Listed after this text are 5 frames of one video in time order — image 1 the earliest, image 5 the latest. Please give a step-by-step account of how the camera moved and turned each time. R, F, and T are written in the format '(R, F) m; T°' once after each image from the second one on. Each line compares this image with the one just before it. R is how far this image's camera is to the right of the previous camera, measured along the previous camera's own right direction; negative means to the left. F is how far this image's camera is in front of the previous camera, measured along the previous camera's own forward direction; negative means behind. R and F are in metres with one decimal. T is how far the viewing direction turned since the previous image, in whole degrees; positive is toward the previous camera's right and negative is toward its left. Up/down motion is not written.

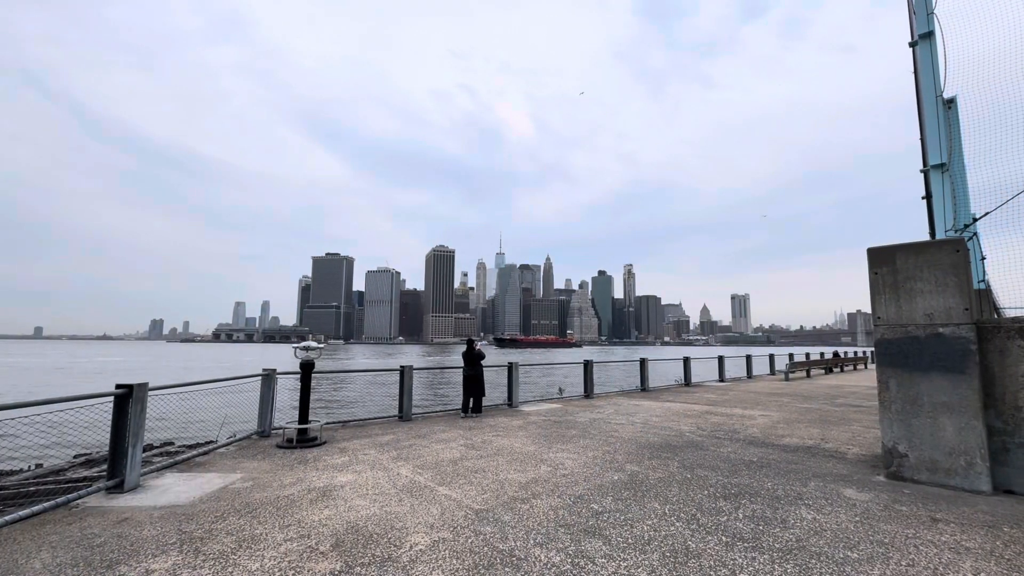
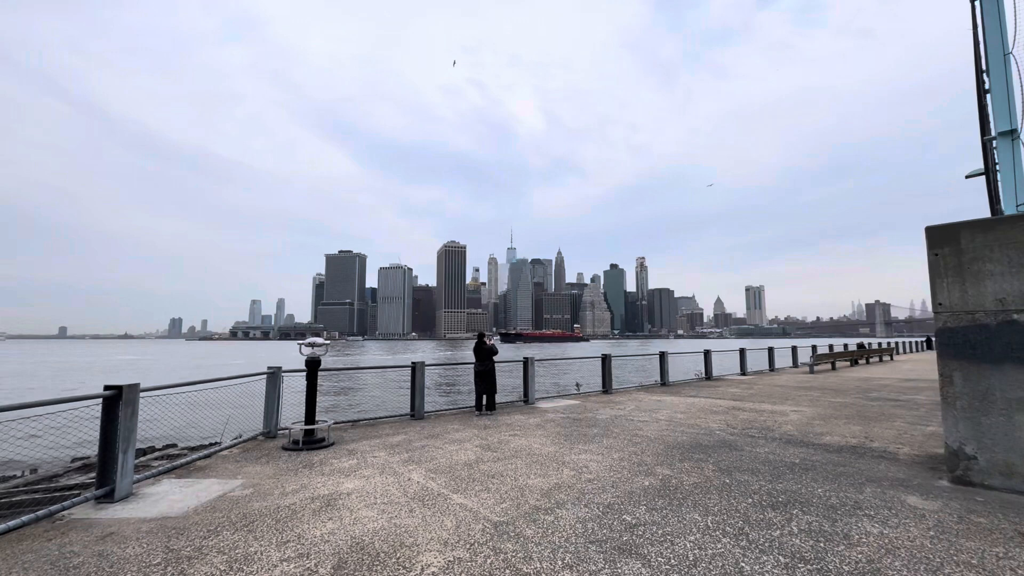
(-0.1, +0.5) m; -1°
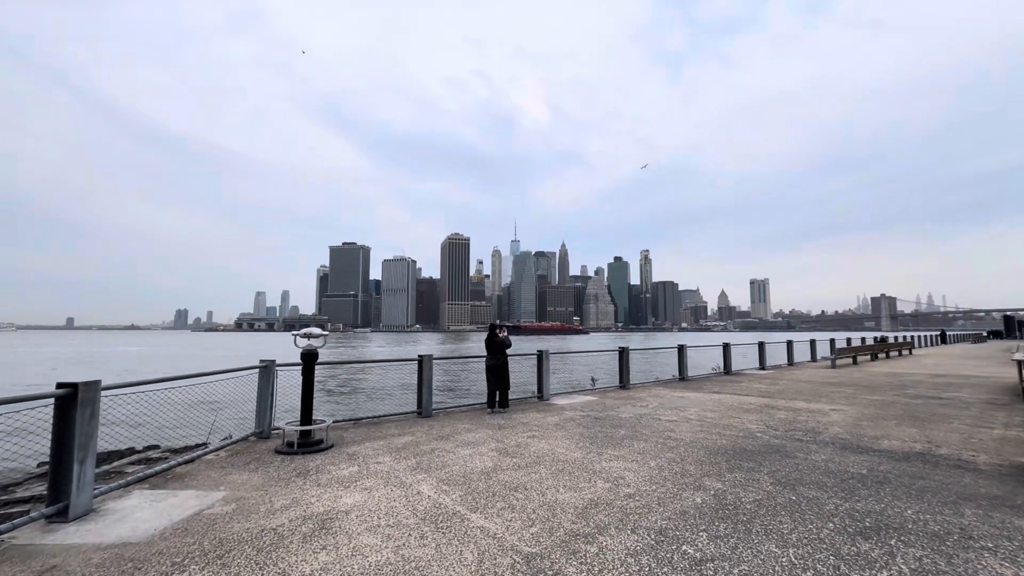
(-0.2, +0.8) m; 0°
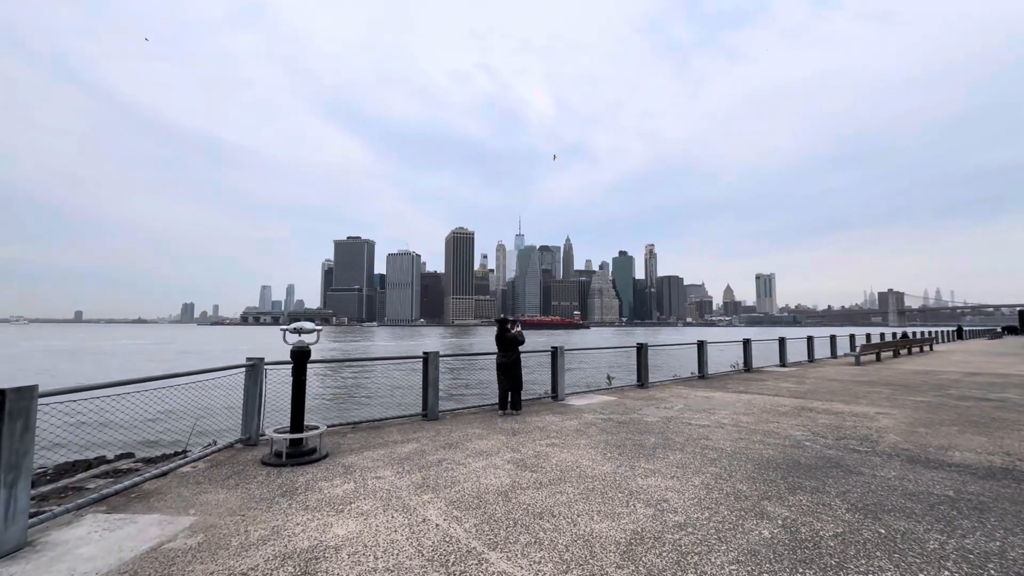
(-0.2, +0.8) m; -1°
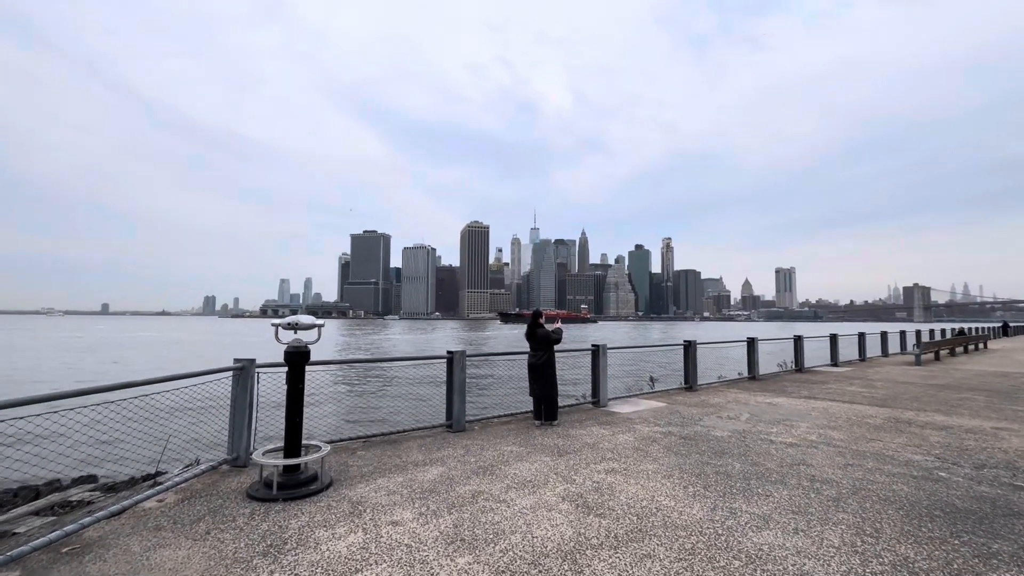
(-0.4, +1.3) m; -2°
